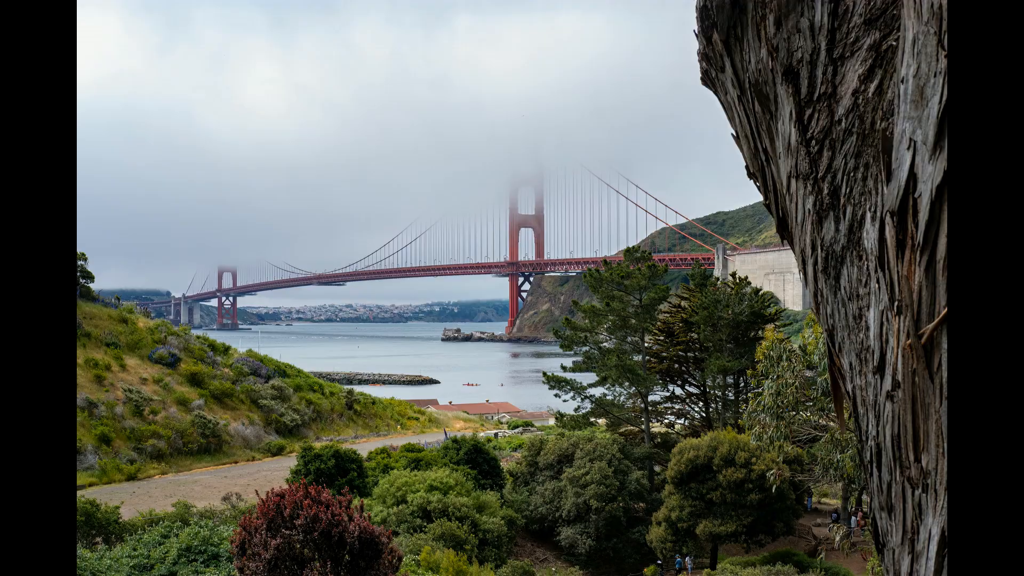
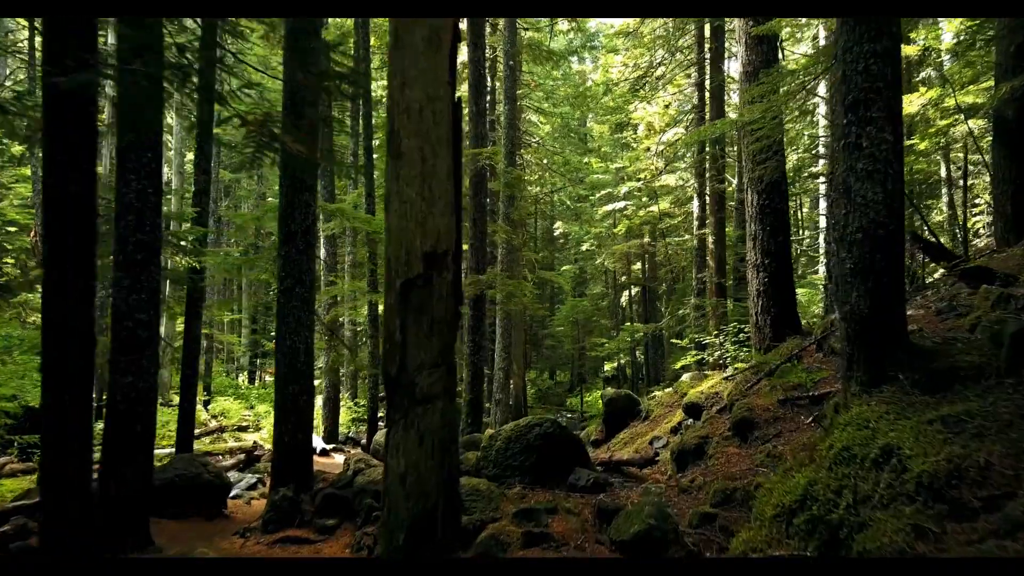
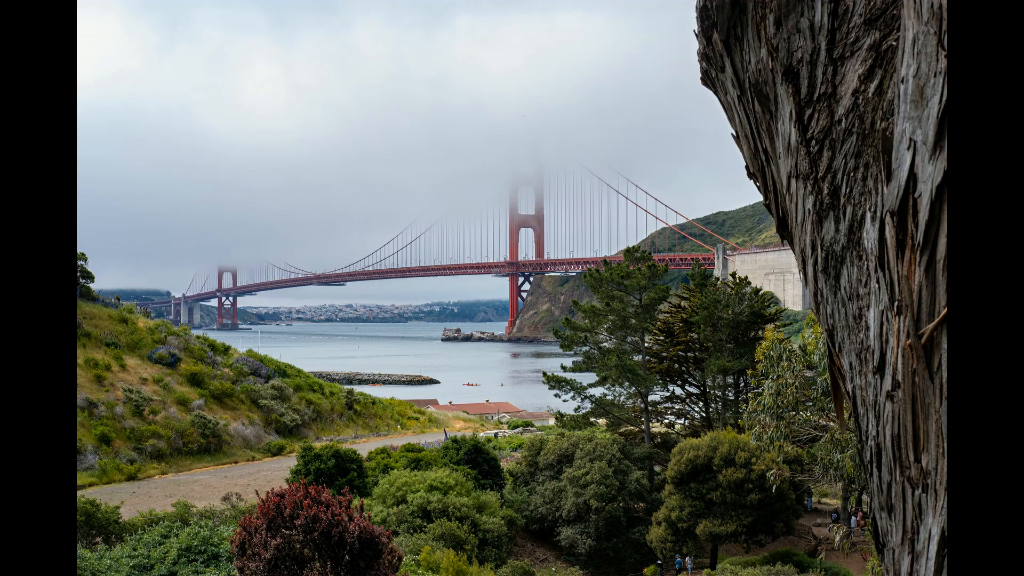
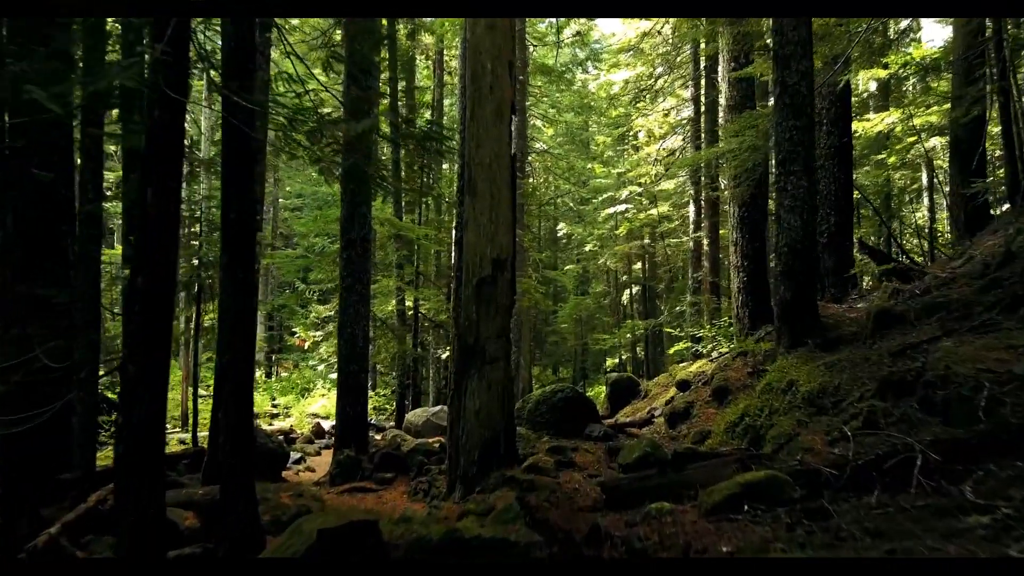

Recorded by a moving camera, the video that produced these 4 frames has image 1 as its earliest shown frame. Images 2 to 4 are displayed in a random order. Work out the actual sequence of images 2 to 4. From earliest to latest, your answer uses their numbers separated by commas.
3, 4, 2
